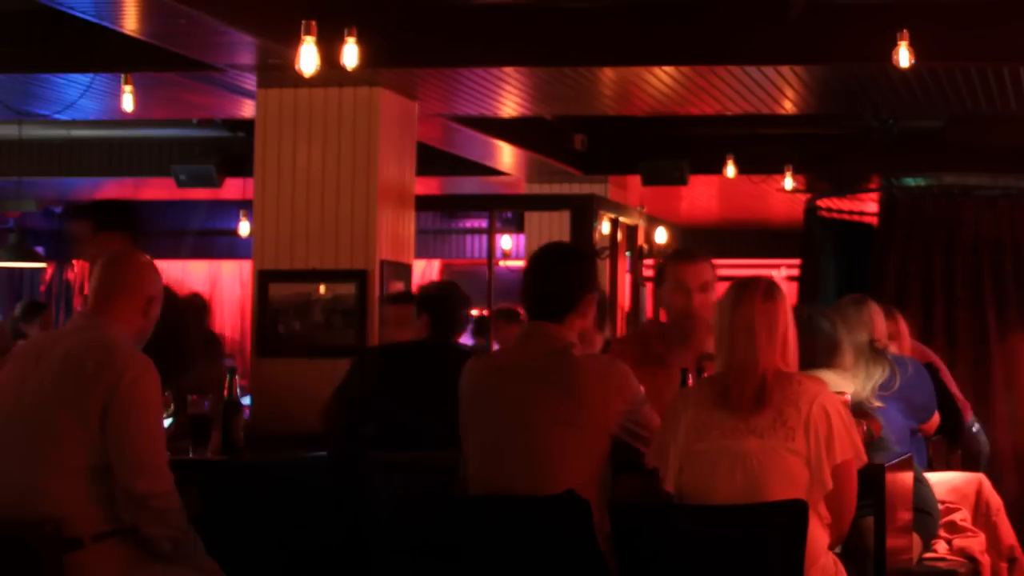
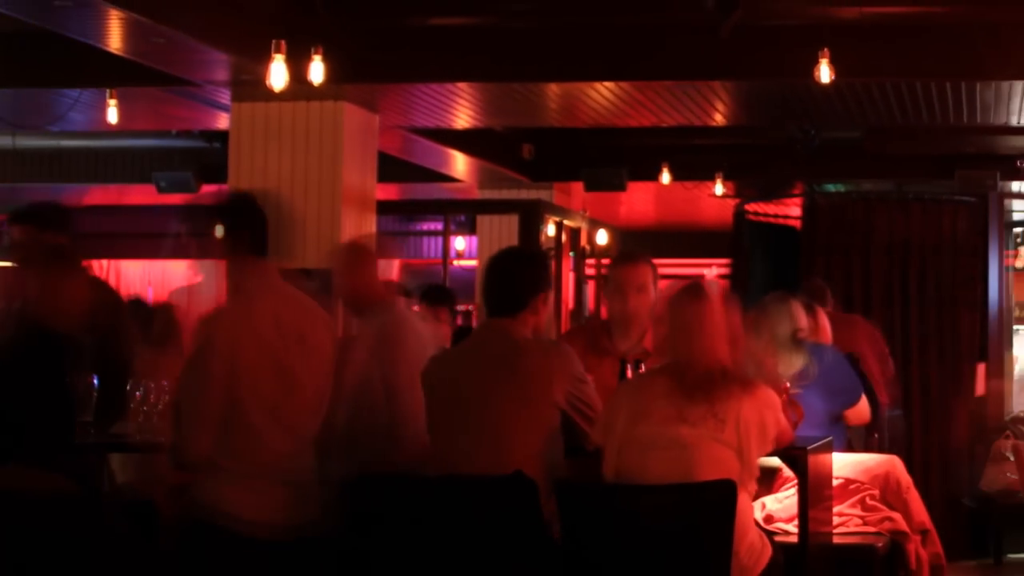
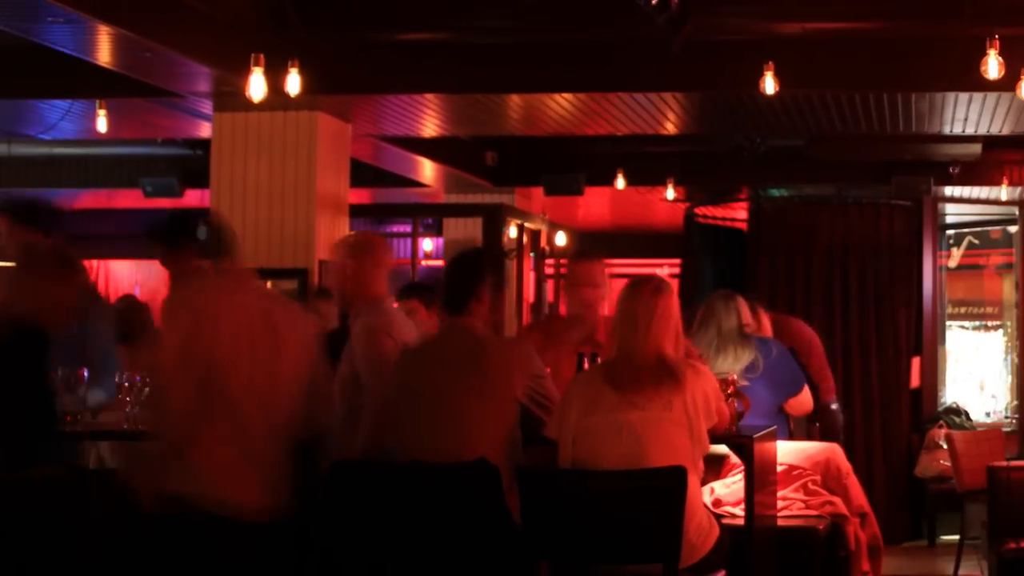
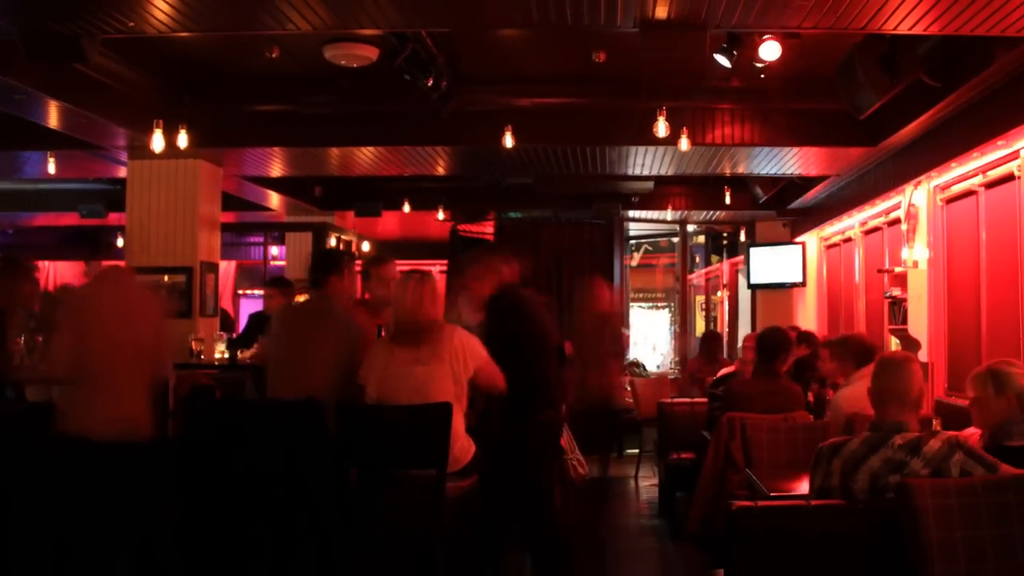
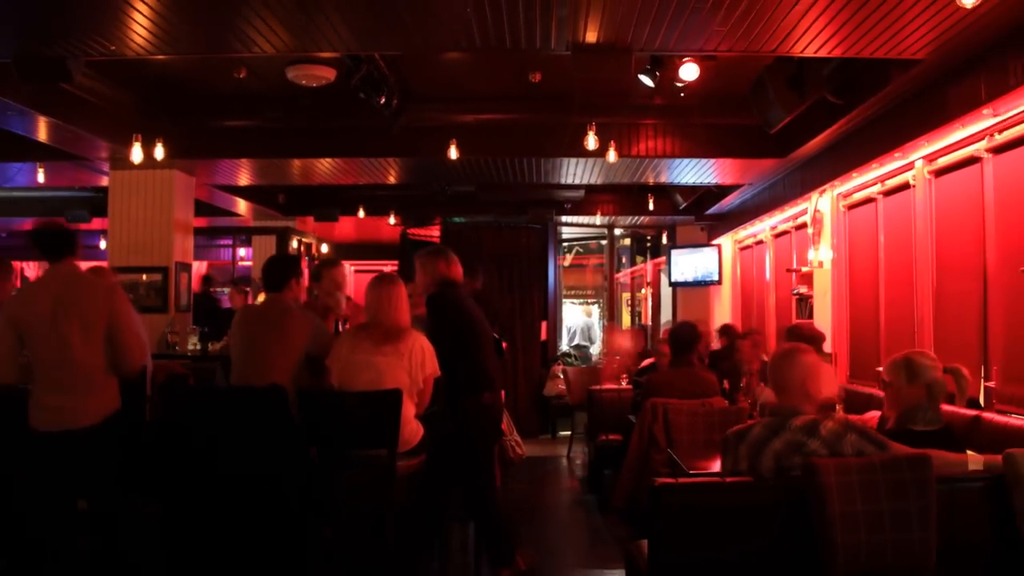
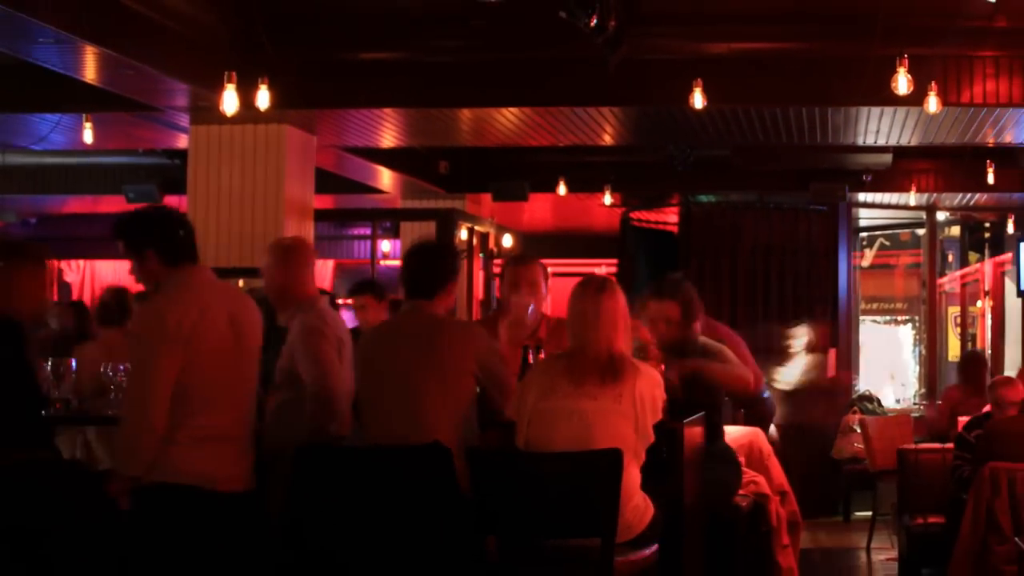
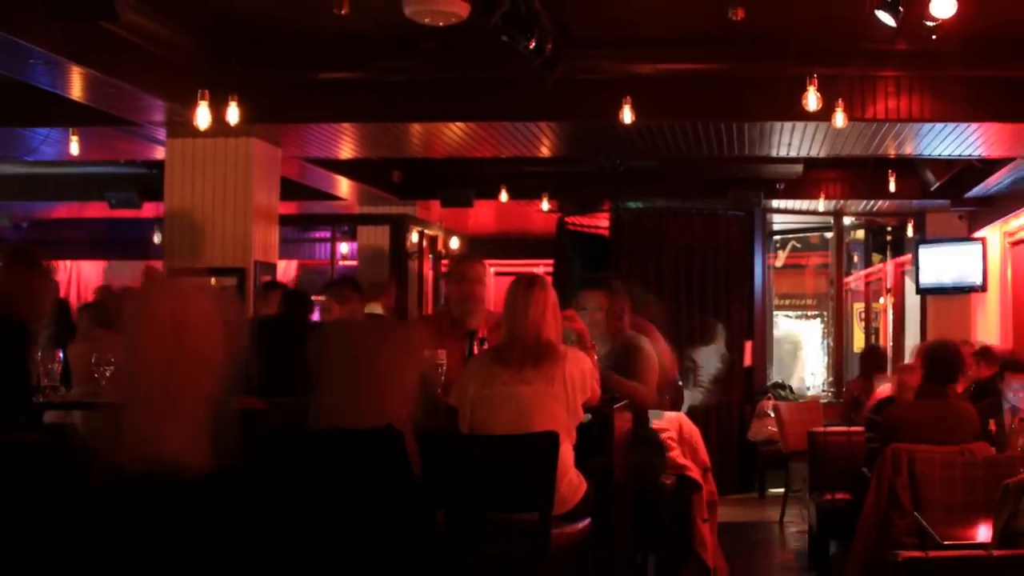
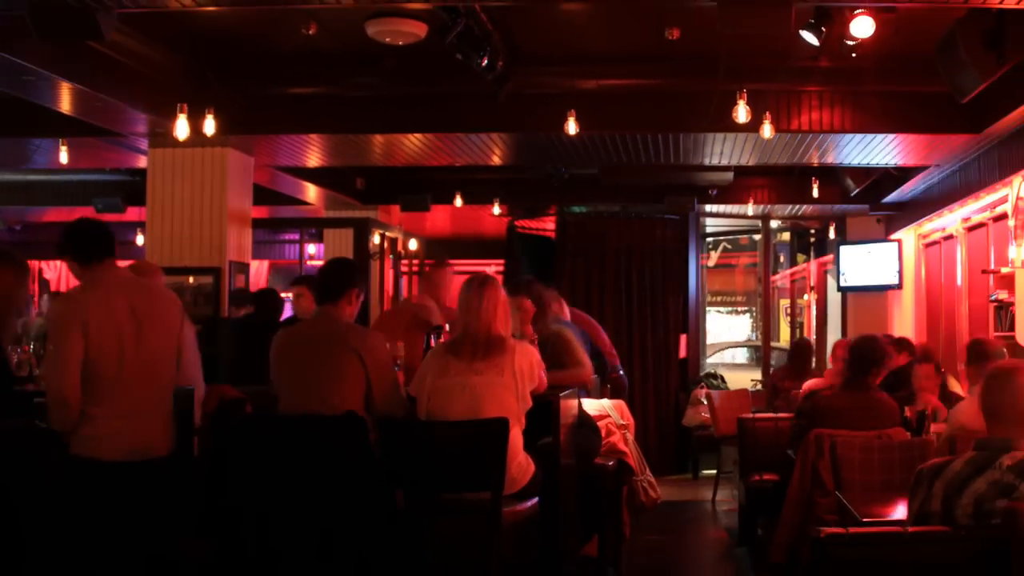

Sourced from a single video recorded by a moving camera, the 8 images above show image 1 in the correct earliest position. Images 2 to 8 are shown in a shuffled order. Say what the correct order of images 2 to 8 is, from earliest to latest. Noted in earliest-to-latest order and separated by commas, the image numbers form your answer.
2, 3, 6, 7, 8, 4, 5
